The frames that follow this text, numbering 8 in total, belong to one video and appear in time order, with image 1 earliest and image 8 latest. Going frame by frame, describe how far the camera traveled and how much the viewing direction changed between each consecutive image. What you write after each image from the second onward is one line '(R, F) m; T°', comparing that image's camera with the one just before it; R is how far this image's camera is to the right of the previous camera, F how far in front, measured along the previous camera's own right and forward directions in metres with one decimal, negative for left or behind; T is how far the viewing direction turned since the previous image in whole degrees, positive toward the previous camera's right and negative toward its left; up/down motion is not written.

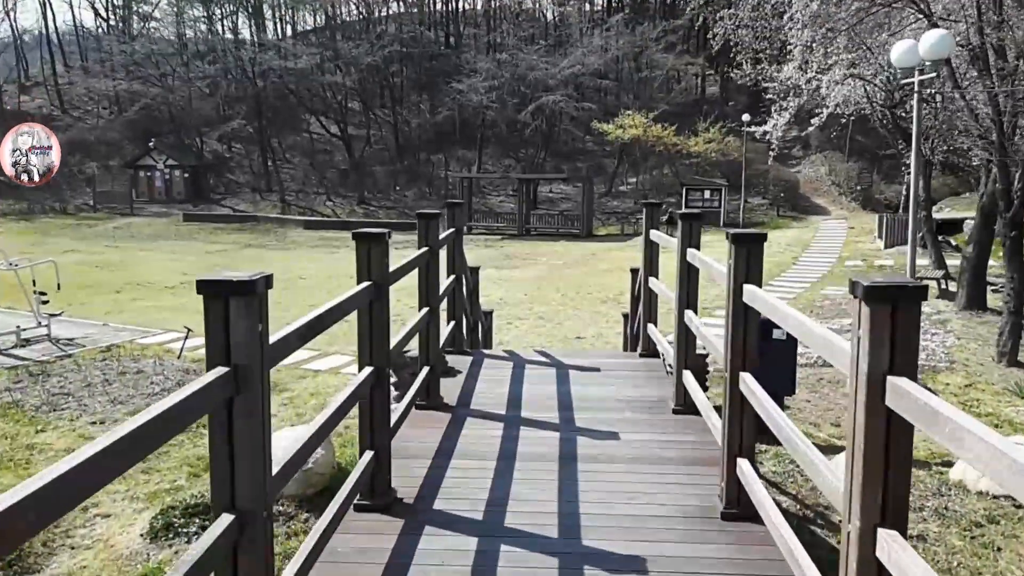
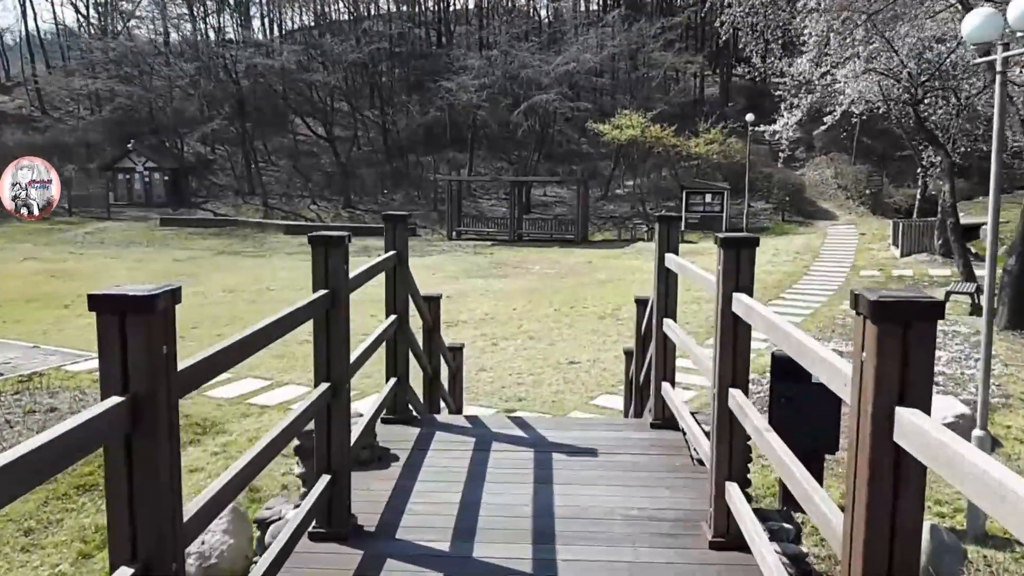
(+0.1, +1.1) m; 0°
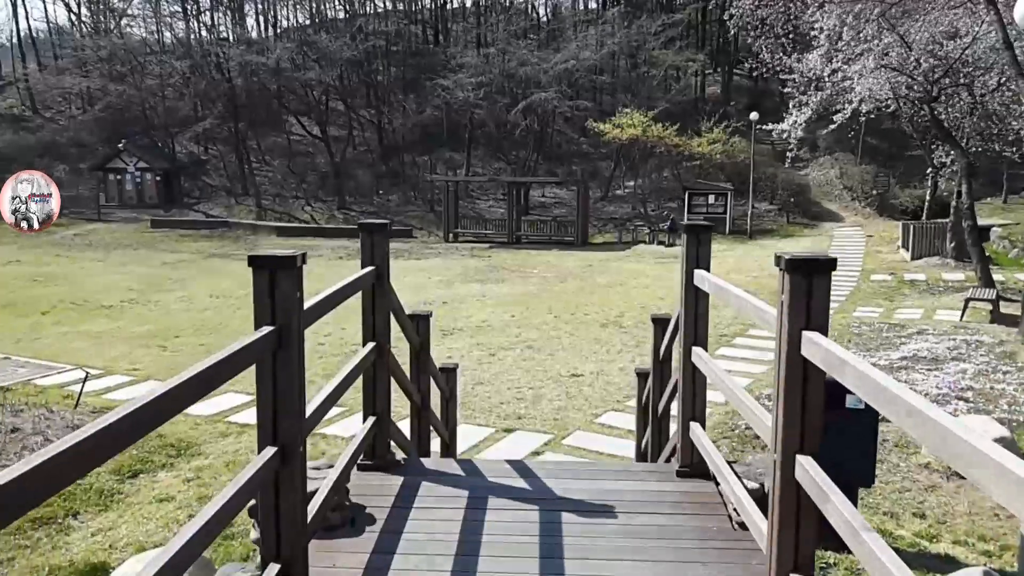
(0.0, +0.5) m; 0°
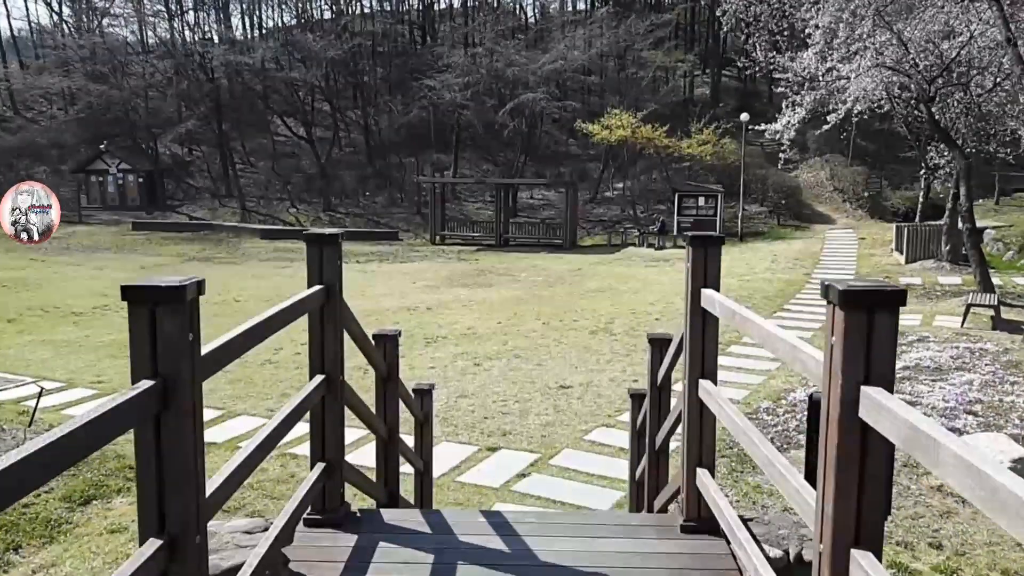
(0.0, +0.4) m; +1°
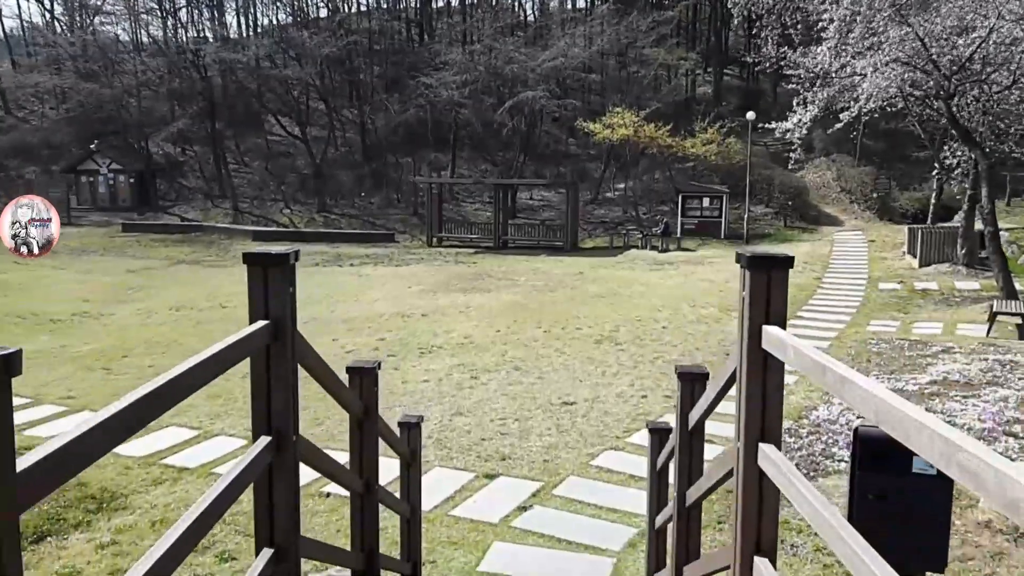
(0.0, +0.5) m; 0°
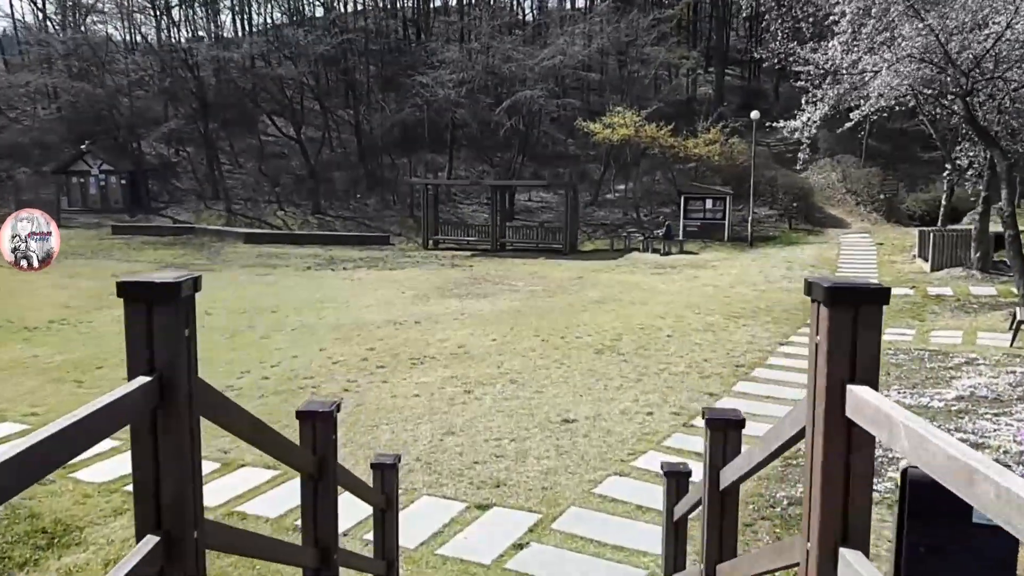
(0.0, +0.5) m; 0°
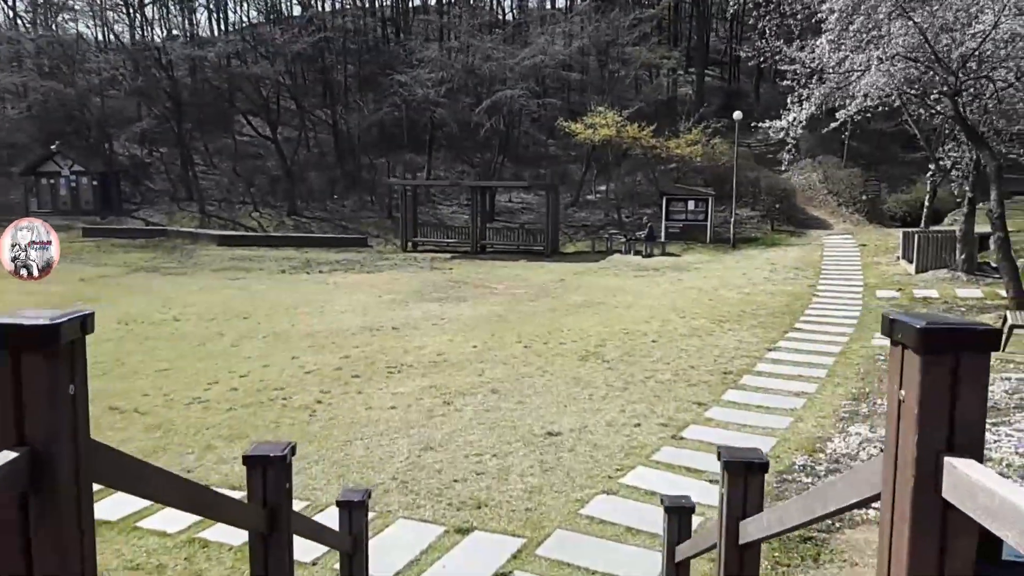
(0.0, +0.3) m; +1°
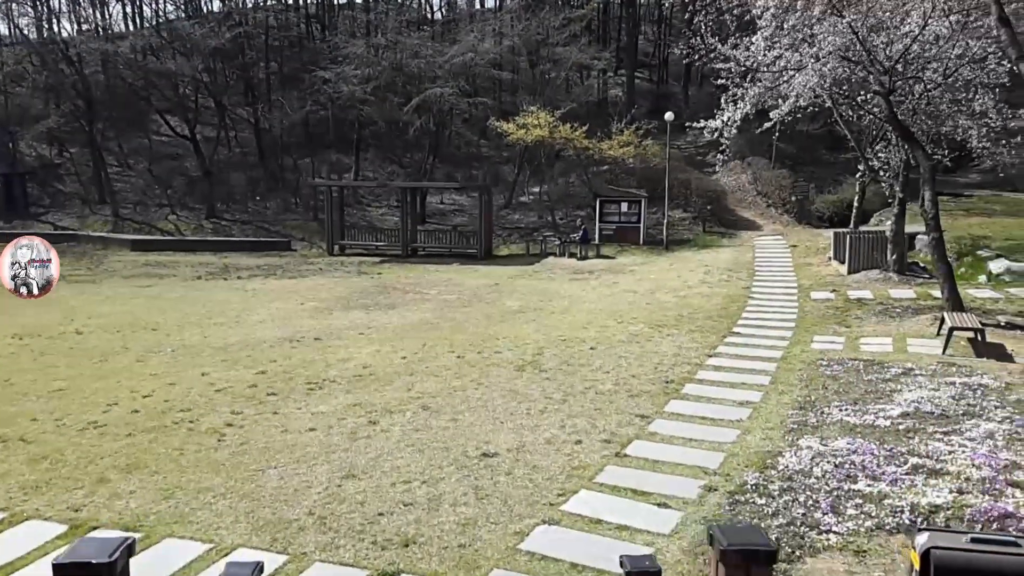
(0.0, +0.5) m; +5°
